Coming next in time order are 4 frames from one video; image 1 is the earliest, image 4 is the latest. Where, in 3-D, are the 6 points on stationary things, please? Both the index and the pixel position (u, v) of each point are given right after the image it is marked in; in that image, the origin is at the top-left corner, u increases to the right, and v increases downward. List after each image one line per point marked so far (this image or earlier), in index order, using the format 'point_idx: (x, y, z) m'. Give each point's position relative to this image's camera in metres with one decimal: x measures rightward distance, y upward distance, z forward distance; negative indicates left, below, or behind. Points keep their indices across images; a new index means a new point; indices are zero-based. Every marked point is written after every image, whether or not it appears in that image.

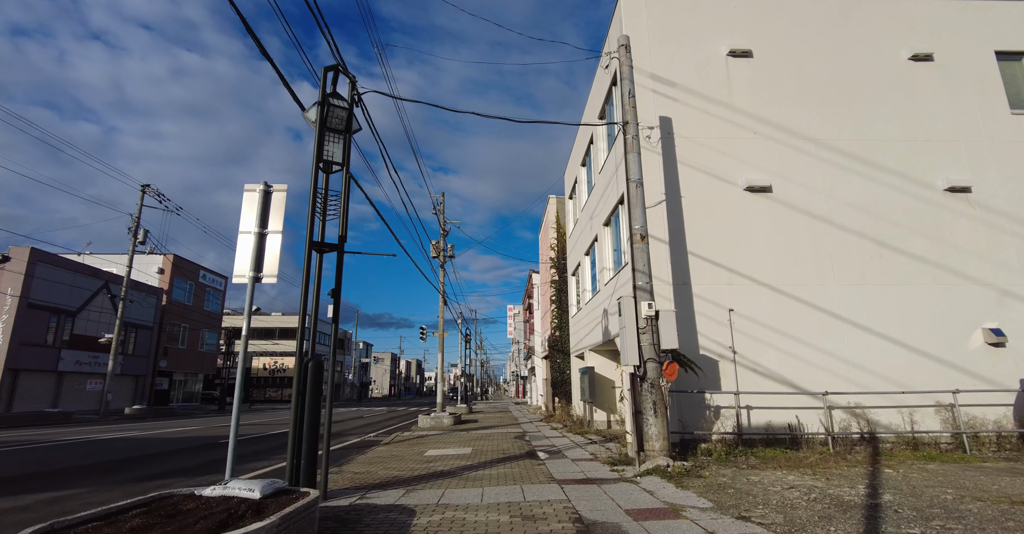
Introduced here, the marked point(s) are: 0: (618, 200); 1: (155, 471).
0: (+2.6, +1.6, +12.4) m
1: (-6.7, -3.9, +9.5) m
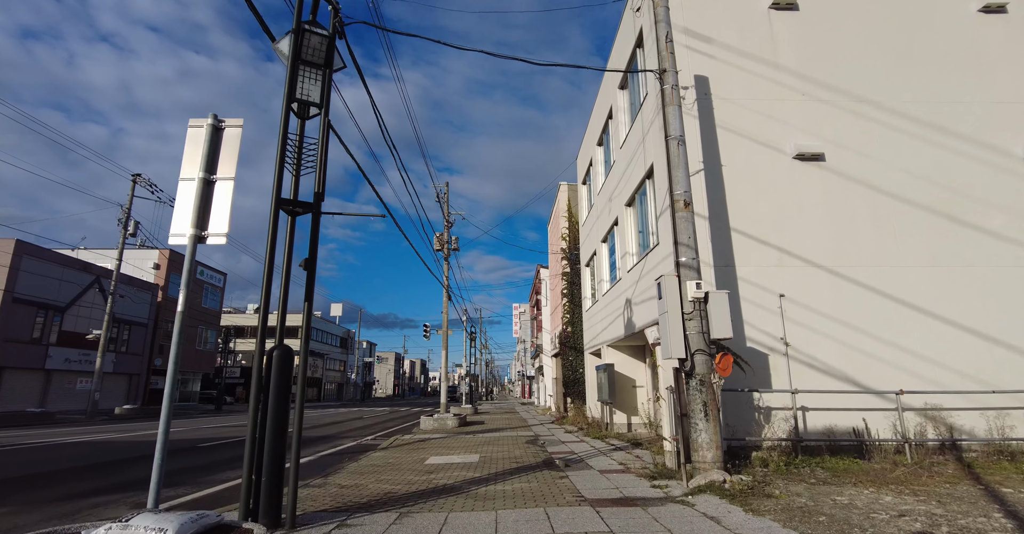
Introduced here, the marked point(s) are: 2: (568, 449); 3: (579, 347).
0: (+2.9, +2.0, +11.0) m
1: (-6.4, -3.5, +8.1) m
2: (+1.2, -3.8, +10.5) m
3: (+2.6, -3.1, +19.4) m
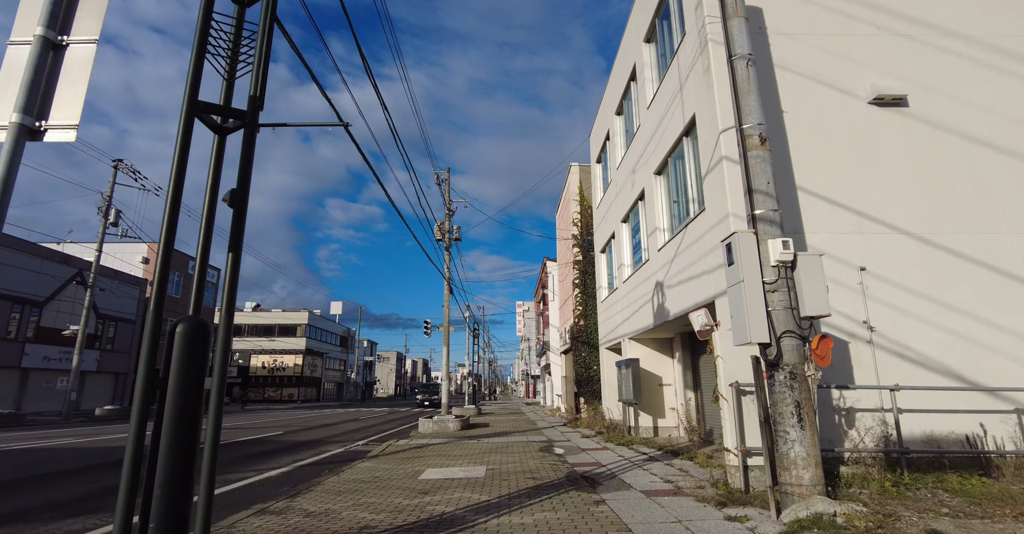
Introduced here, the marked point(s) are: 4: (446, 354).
0: (+3.1, +2.5, +9.2) m
1: (-6.2, -3.0, +6.4) m
2: (+1.4, -3.3, +8.7) m
3: (+2.9, -2.6, +17.7) m
4: (-2.5, -3.4, +19.5) m
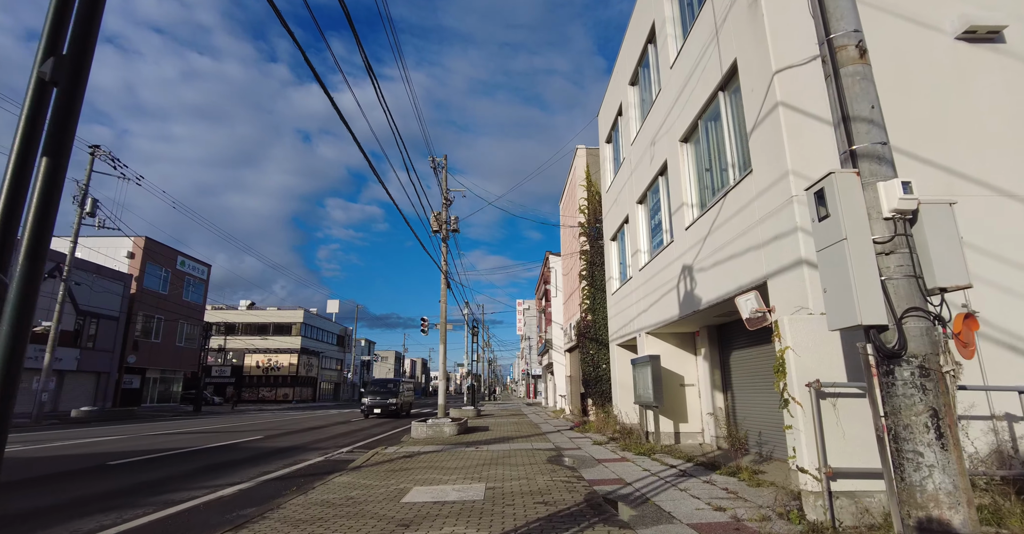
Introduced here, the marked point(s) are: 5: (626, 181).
0: (+3.2, +2.8, +7.8) m
1: (-6.2, -2.7, +4.9) m
2: (+1.5, -3.0, +7.3) m
3: (+2.9, -2.3, +16.2) m
4: (-2.5, -3.0, +18.1) m
5: (+3.0, +2.3, +13.3) m
